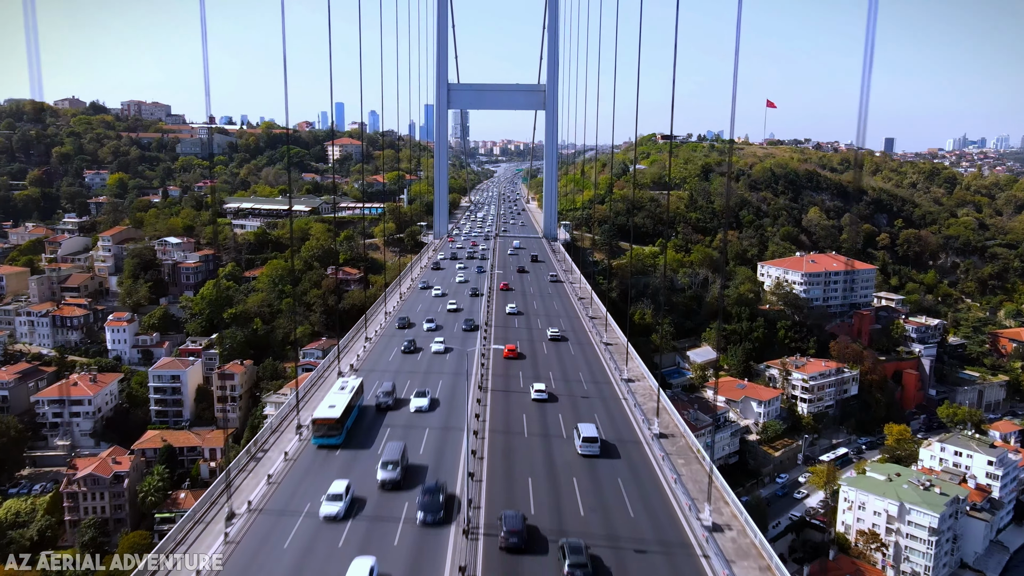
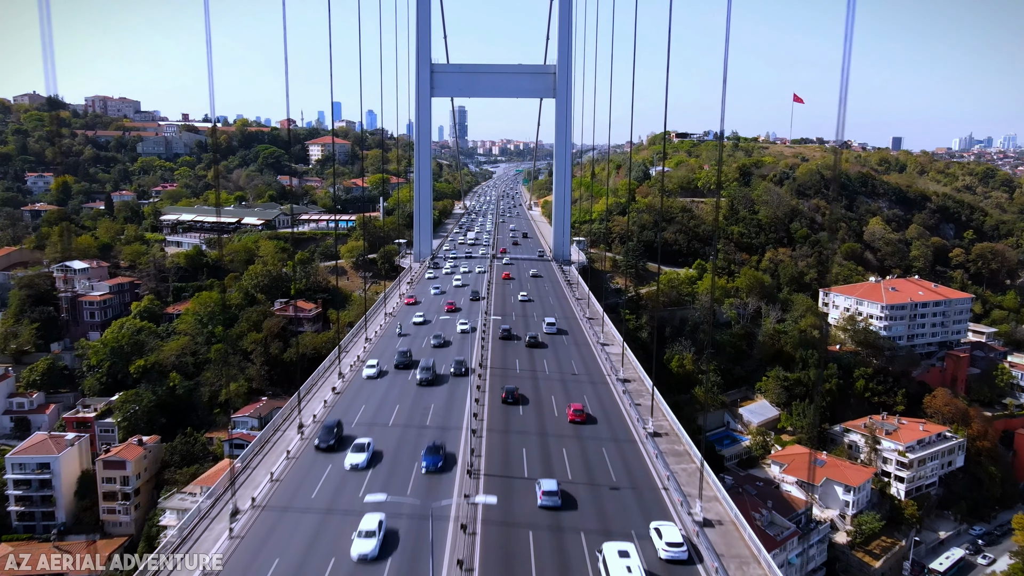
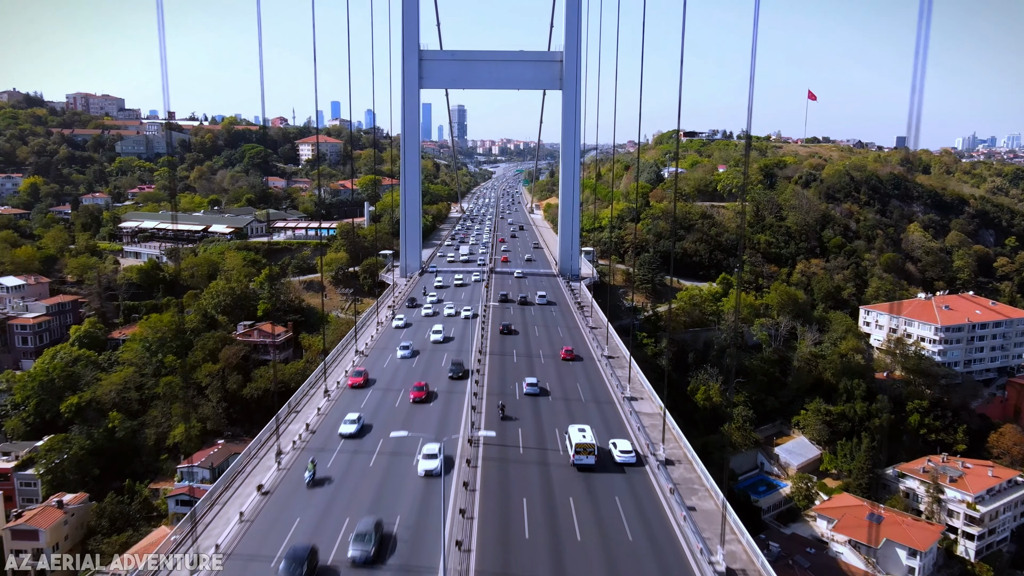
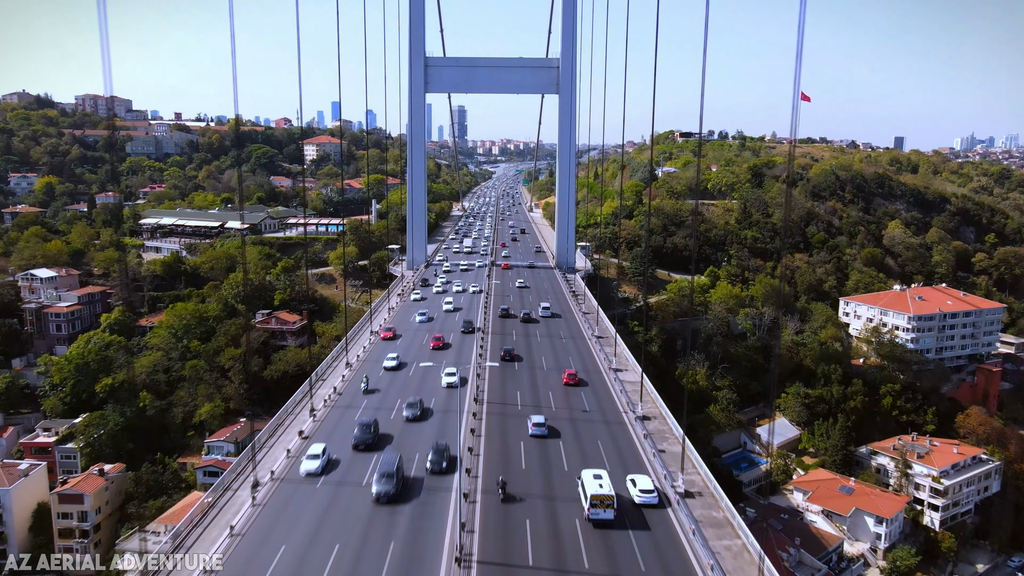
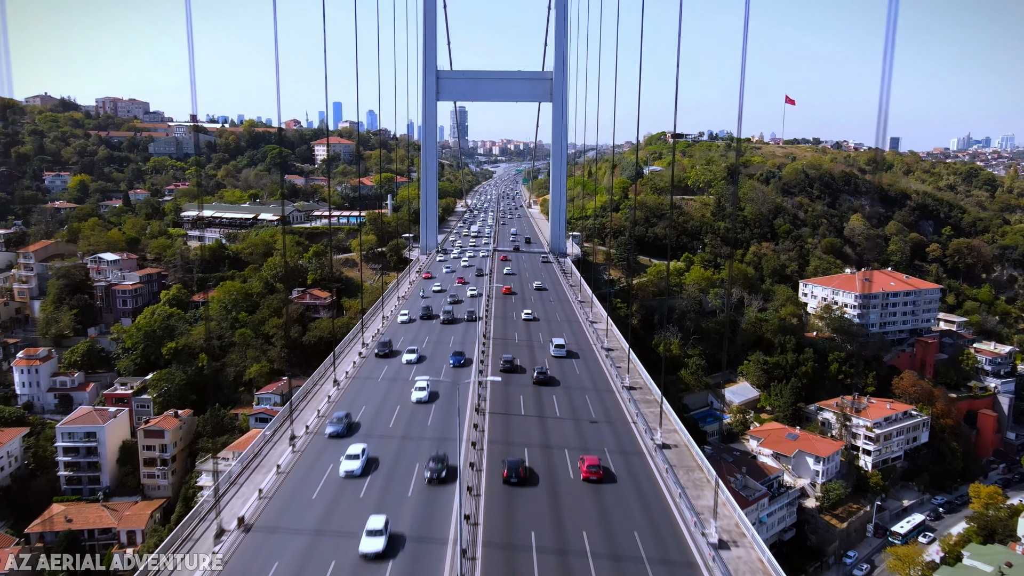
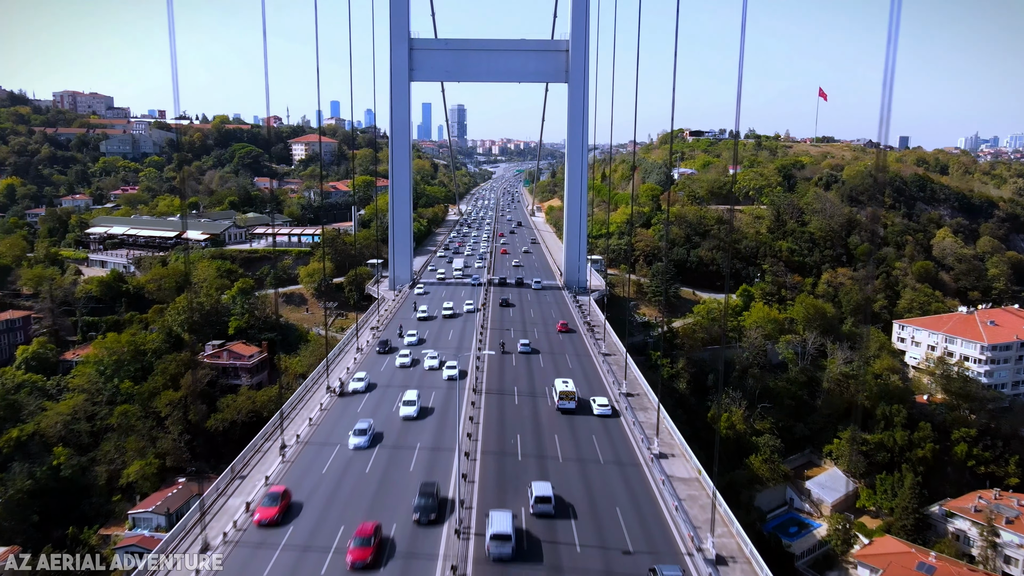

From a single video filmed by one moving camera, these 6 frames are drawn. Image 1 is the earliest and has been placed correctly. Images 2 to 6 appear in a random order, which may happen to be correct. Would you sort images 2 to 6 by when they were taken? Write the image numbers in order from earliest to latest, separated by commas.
5, 2, 4, 3, 6
